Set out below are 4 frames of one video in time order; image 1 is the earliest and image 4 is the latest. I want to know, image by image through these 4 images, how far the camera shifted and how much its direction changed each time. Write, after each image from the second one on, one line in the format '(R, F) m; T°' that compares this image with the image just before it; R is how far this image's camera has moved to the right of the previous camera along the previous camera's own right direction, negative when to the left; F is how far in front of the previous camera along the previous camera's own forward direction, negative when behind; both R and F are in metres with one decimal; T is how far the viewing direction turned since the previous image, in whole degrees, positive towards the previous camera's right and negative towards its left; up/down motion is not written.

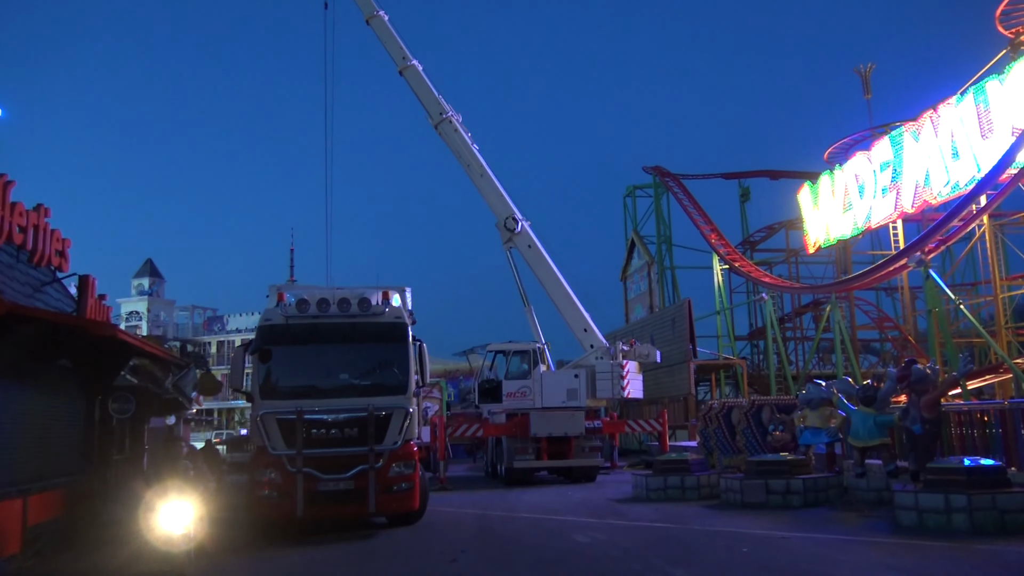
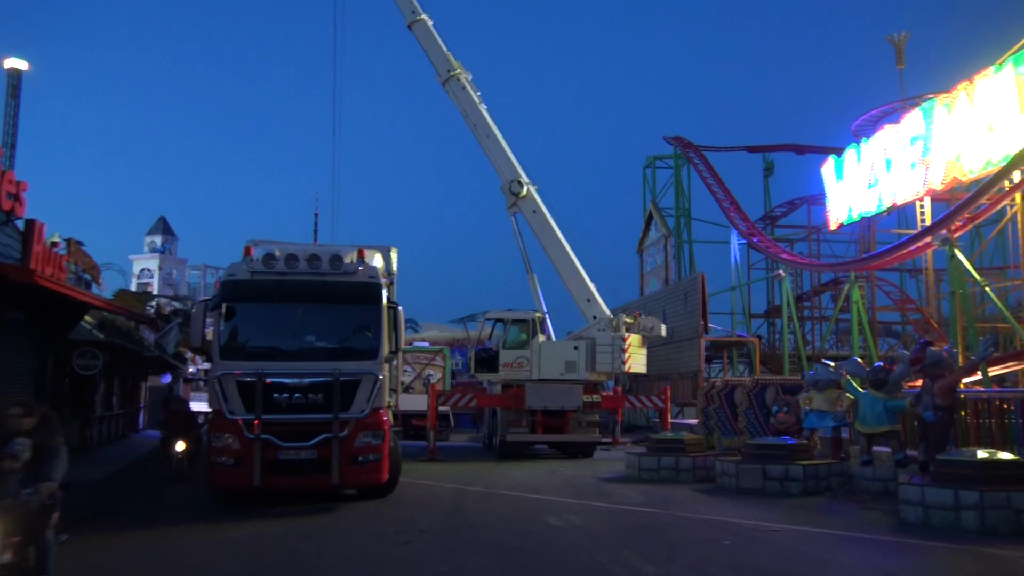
(+0.5, +0.8) m; -1°
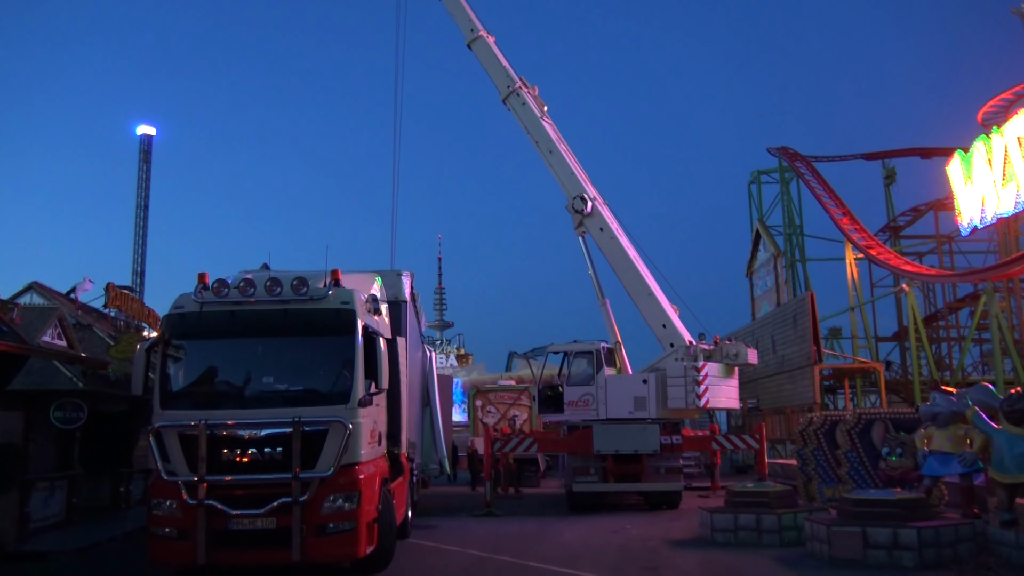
(+1.1, +2.2) m; -8°
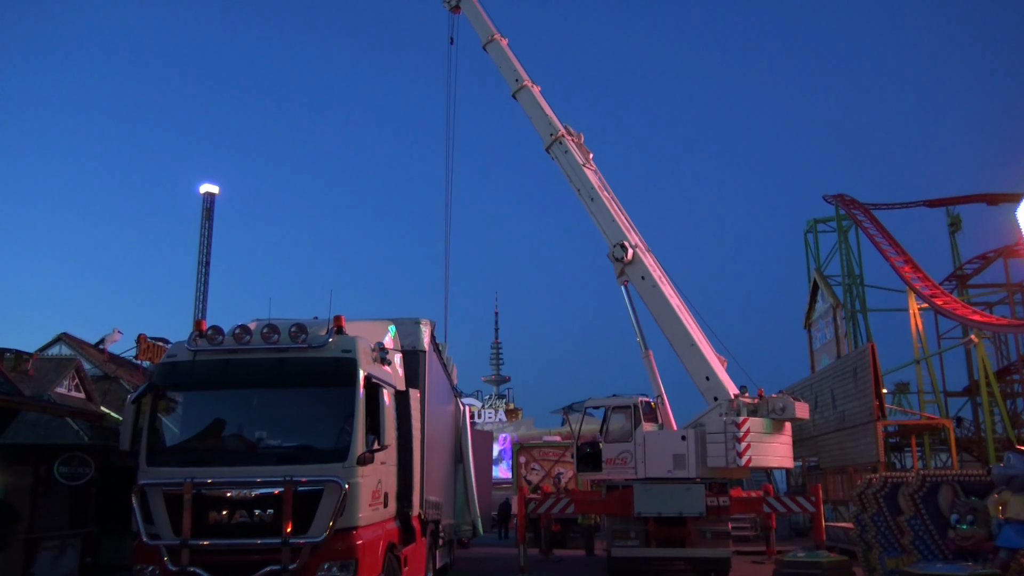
(+0.4, +0.7) m; -4°
